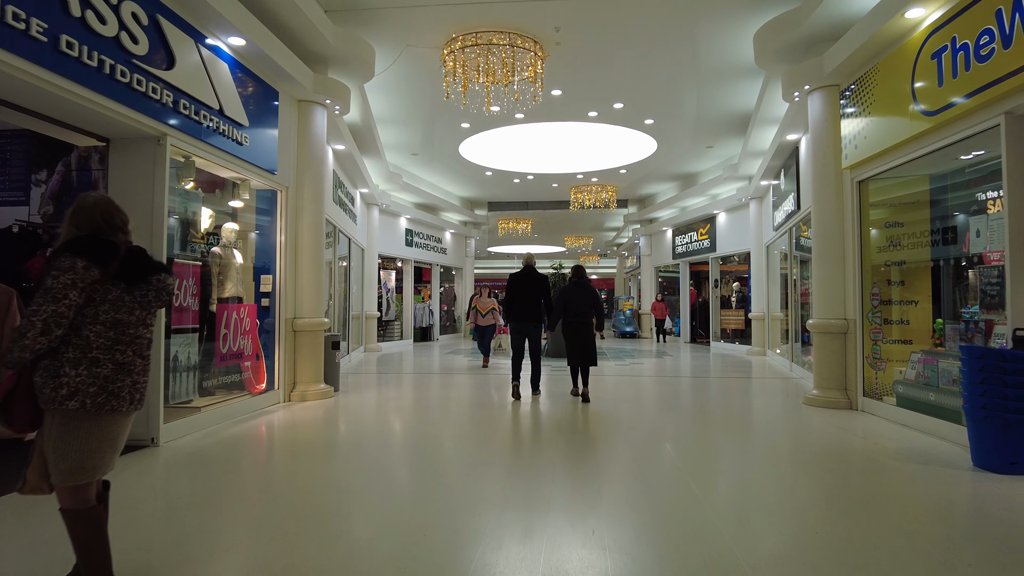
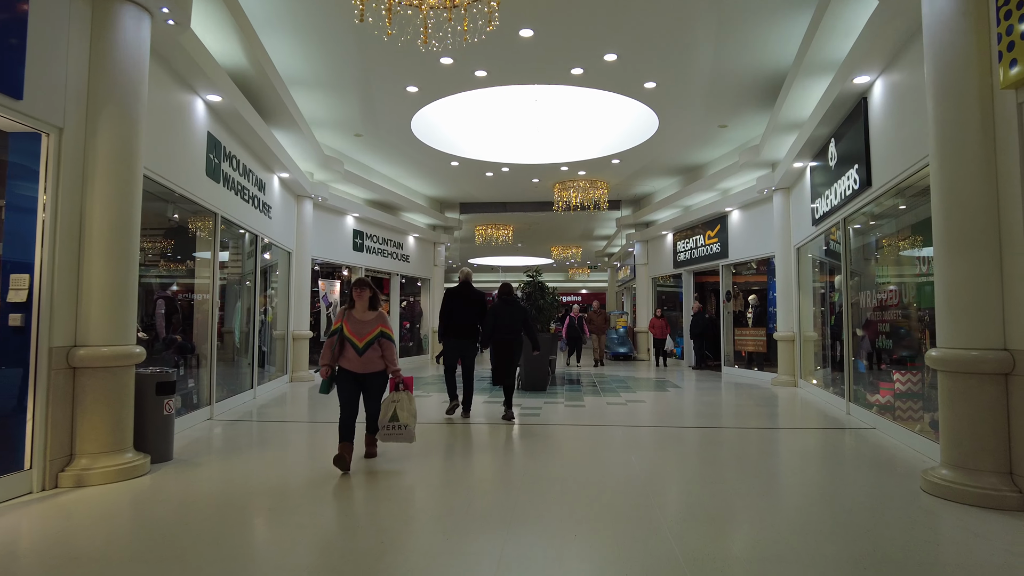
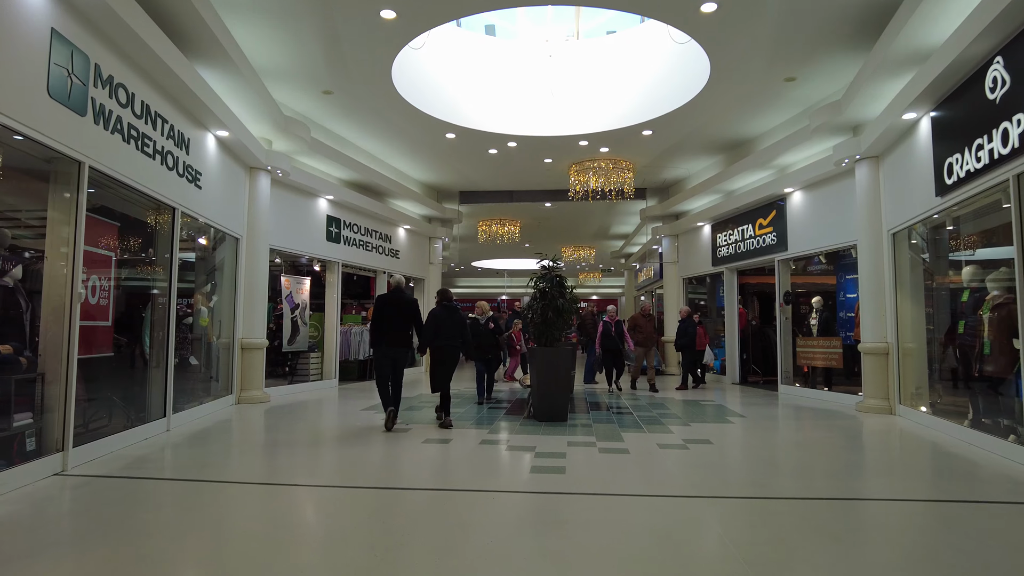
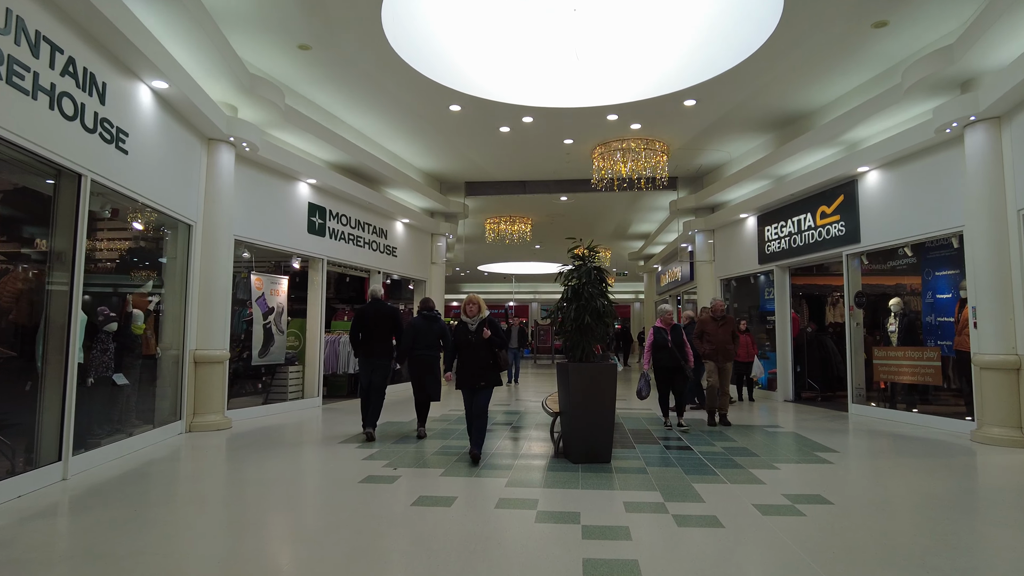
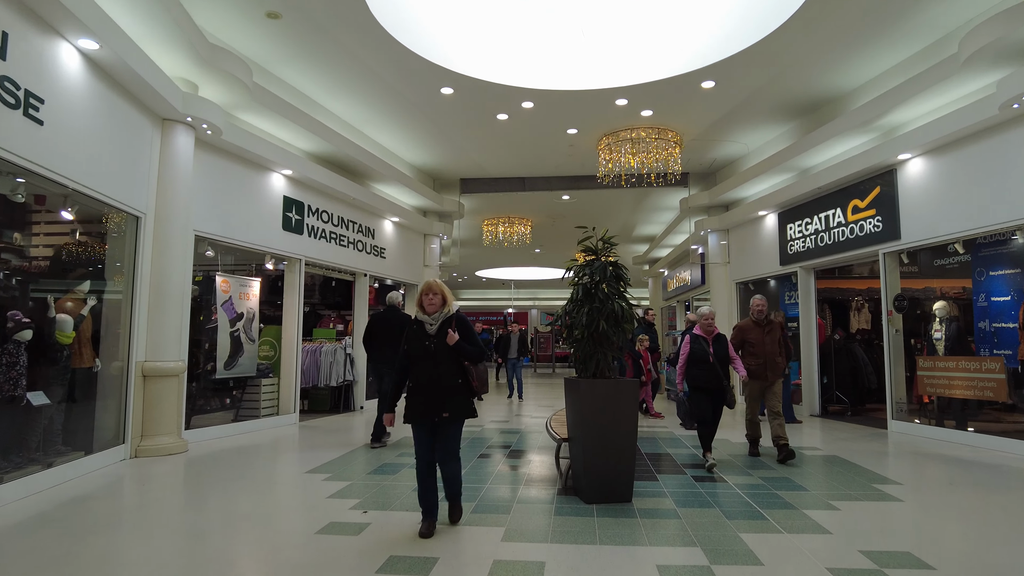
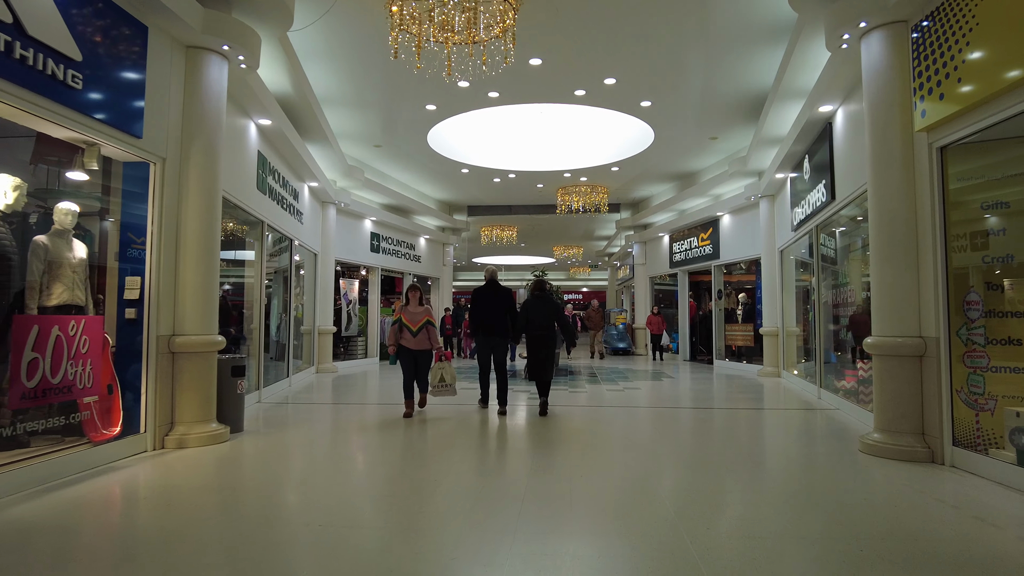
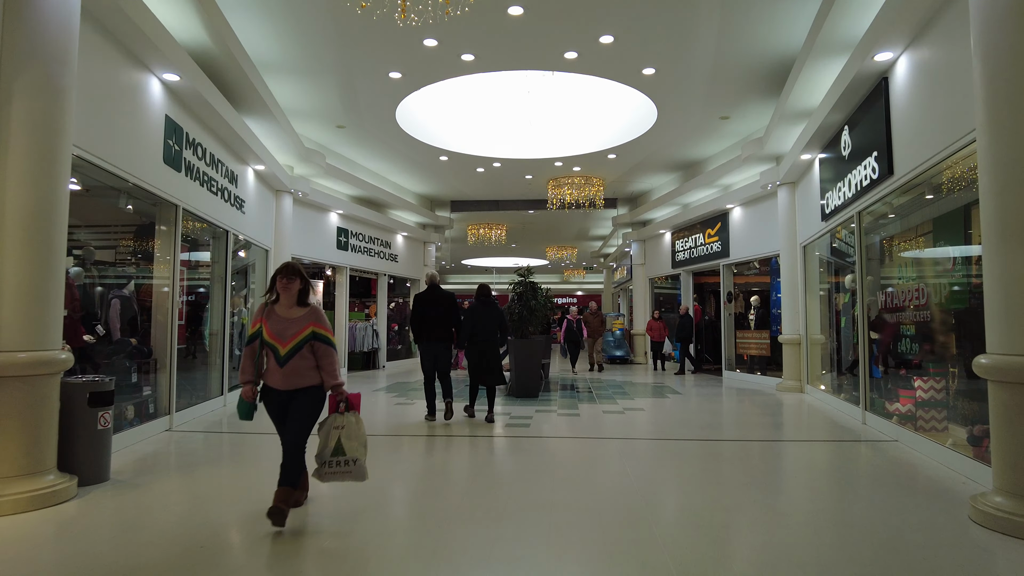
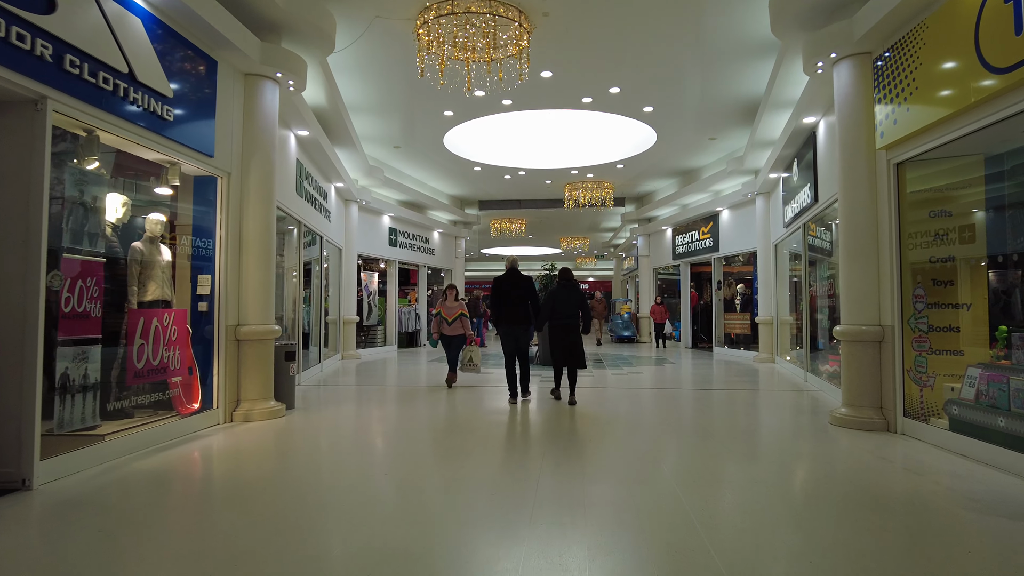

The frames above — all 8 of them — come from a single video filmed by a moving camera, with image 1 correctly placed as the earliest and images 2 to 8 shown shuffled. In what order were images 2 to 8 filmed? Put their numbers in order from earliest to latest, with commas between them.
8, 6, 2, 7, 3, 4, 5
